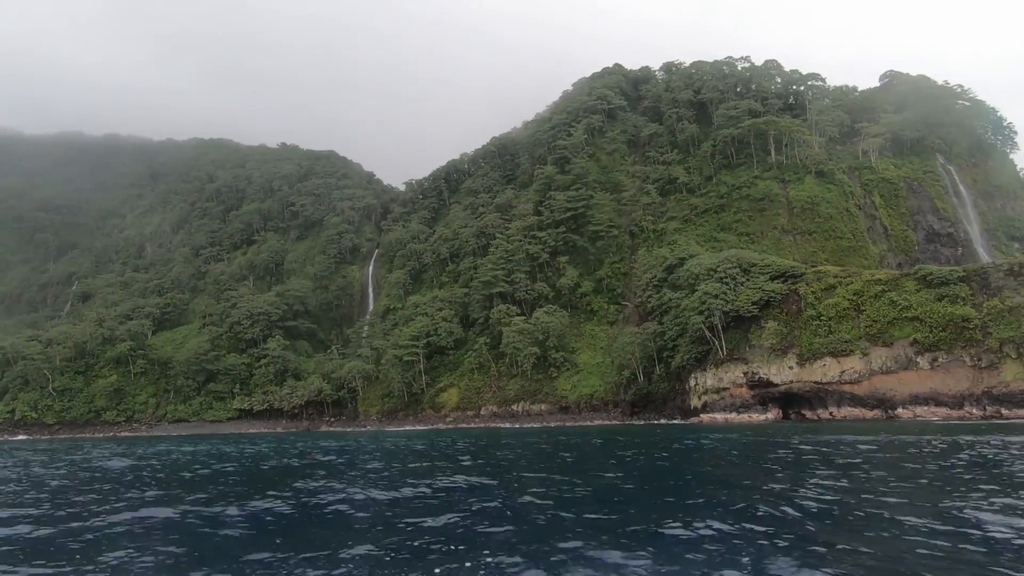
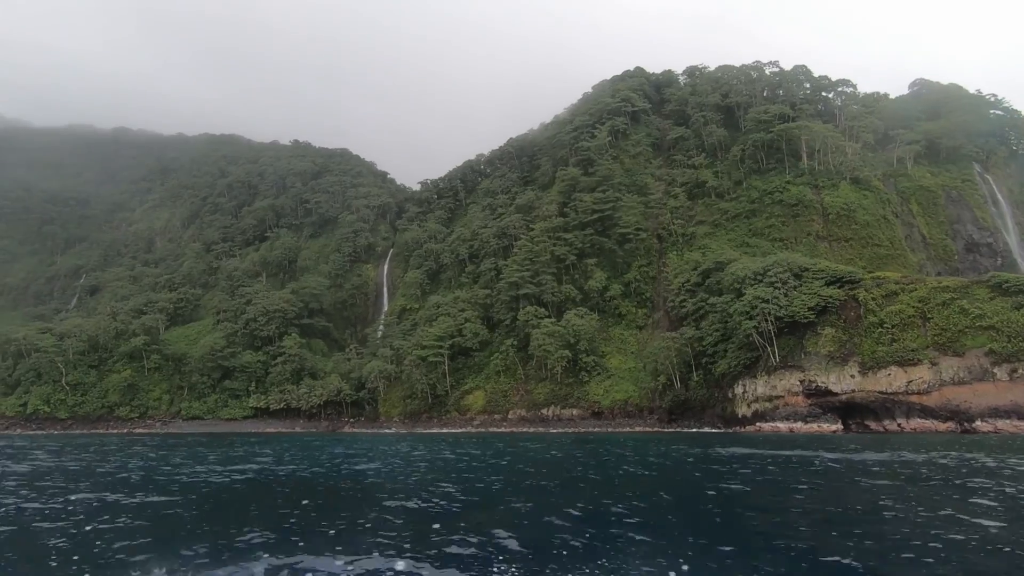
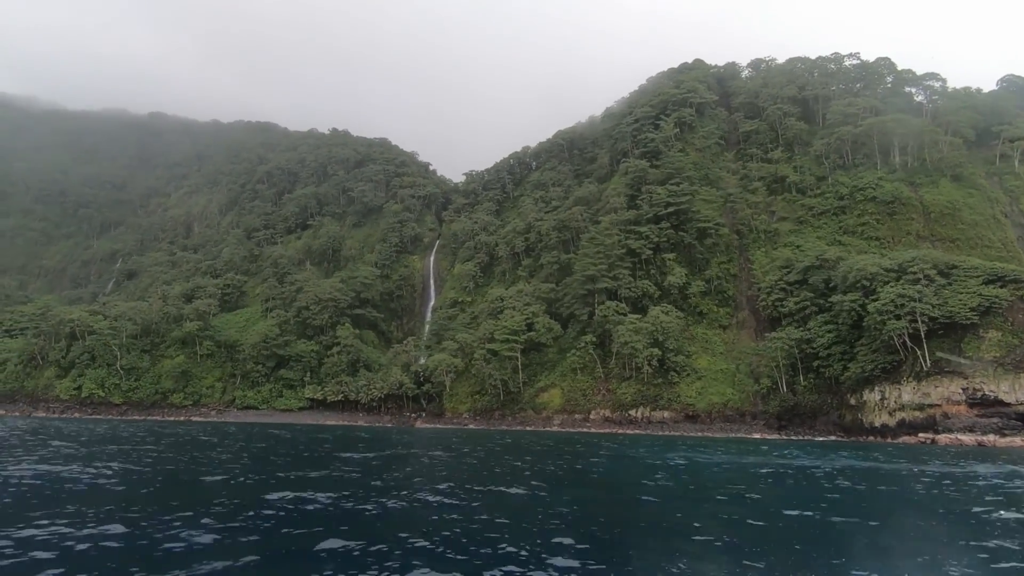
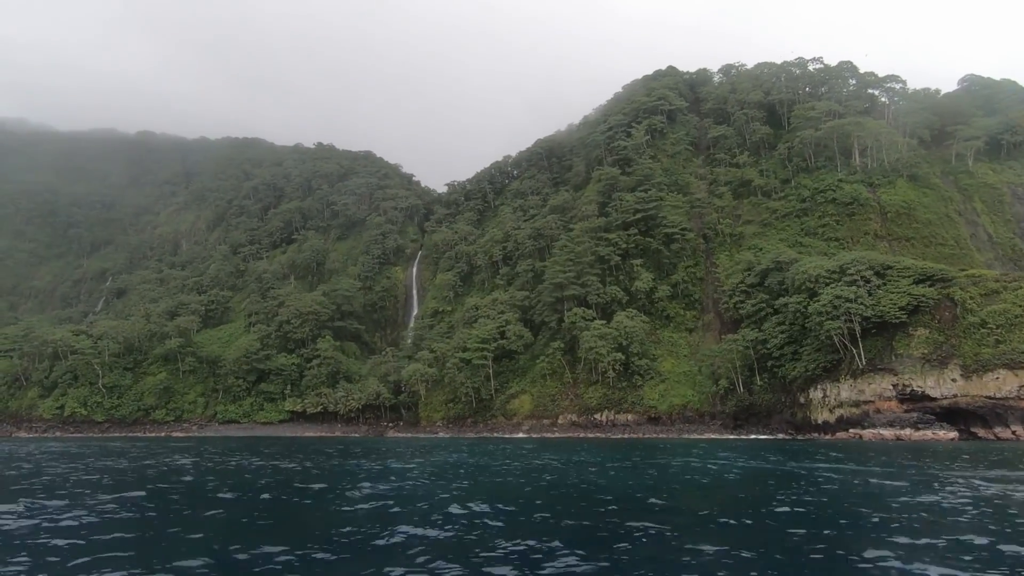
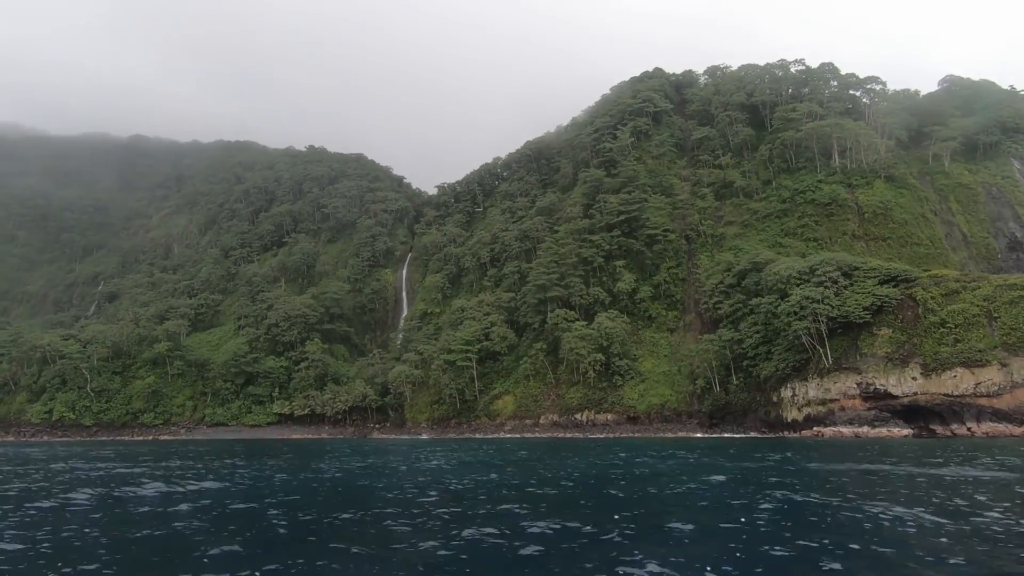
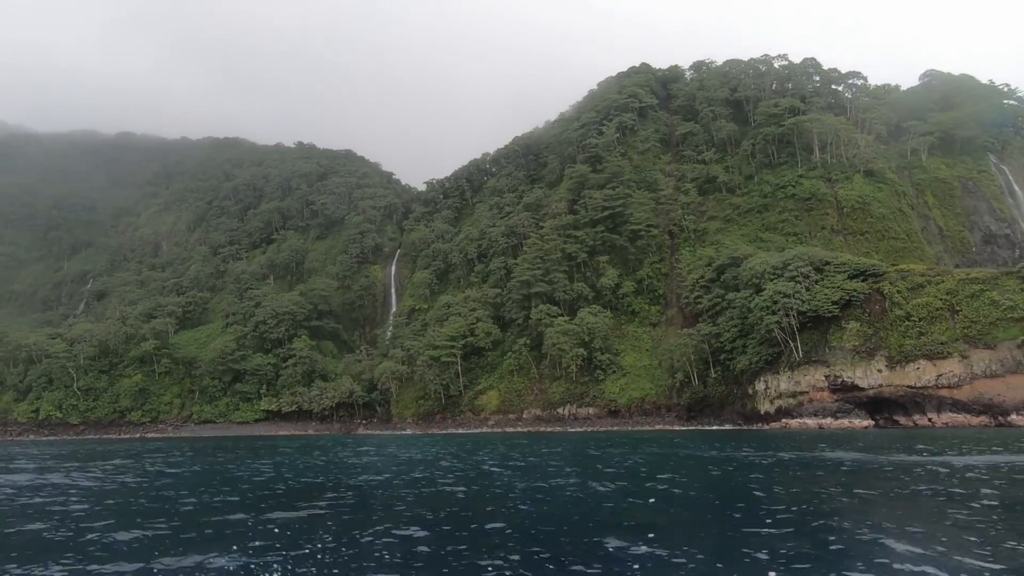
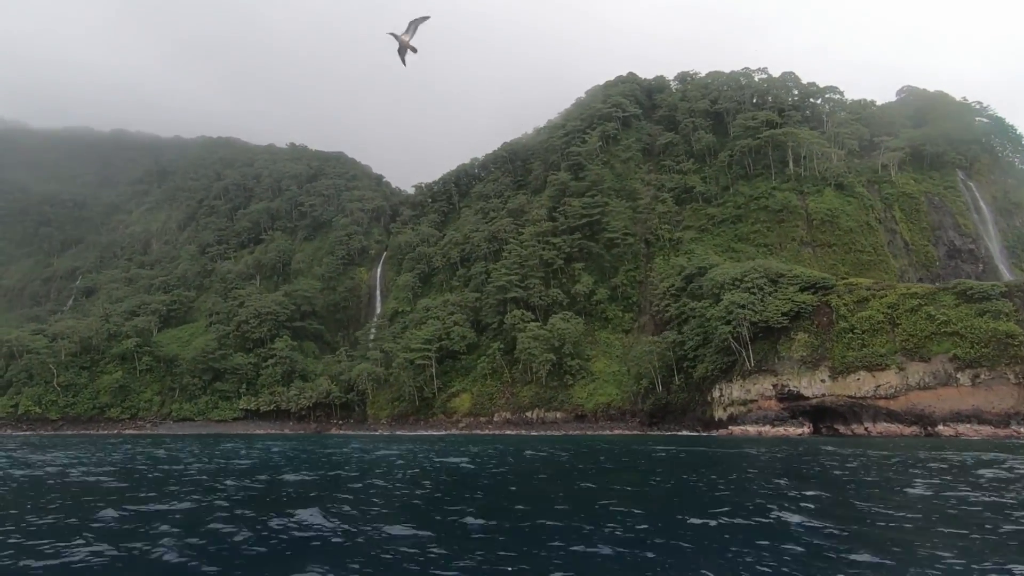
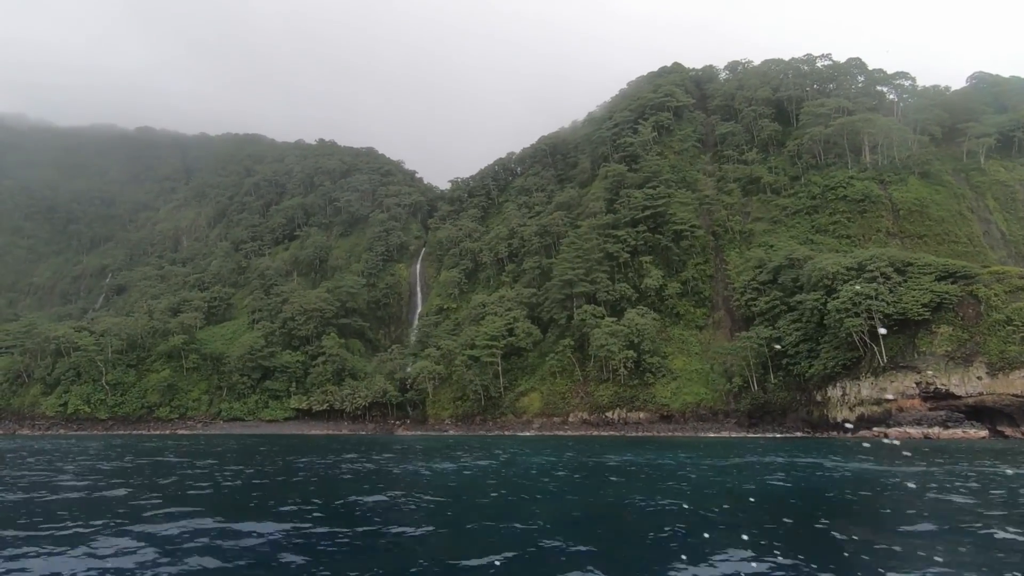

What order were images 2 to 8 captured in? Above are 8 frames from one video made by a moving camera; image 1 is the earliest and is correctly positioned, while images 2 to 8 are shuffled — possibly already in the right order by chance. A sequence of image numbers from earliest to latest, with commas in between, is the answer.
7, 2, 6, 5, 4, 8, 3
